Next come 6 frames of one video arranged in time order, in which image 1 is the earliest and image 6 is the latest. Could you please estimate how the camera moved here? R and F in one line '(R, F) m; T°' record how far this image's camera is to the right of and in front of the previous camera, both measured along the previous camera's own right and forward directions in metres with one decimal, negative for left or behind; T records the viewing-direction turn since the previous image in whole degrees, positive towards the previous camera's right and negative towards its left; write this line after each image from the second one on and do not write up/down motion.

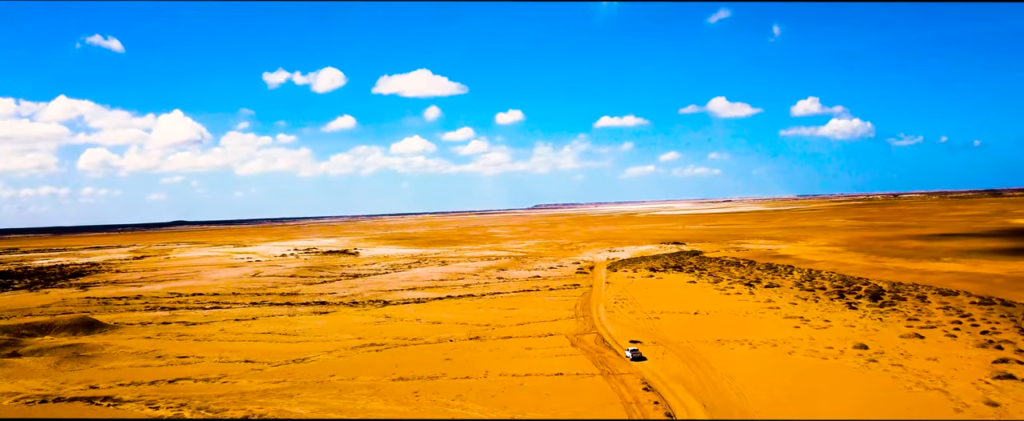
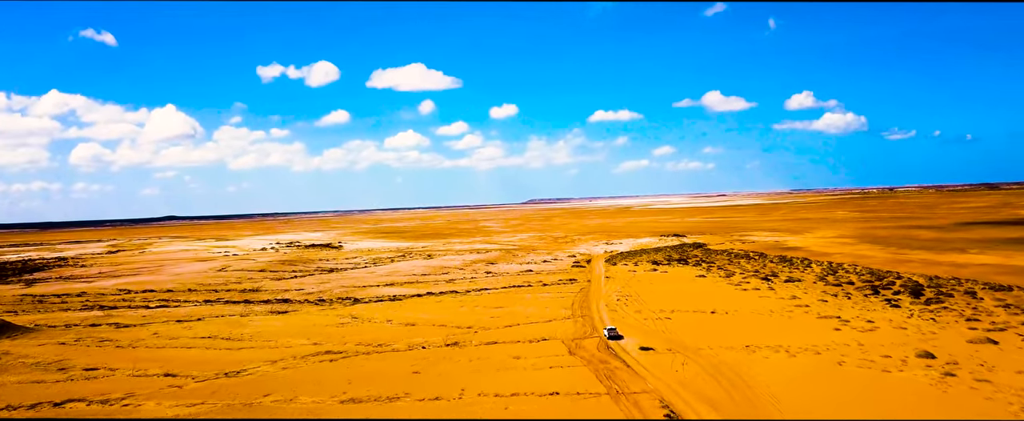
(+0.3, +3.5) m; +1°
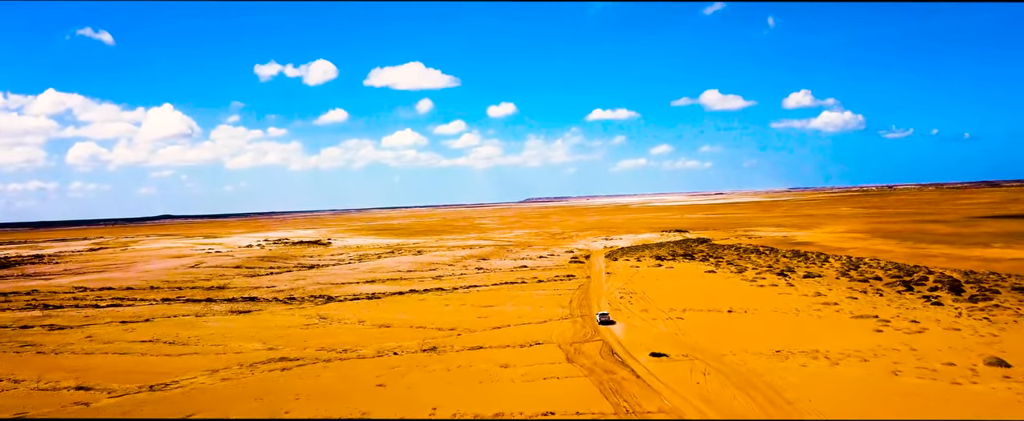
(+0.3, +2.5) m; 0°
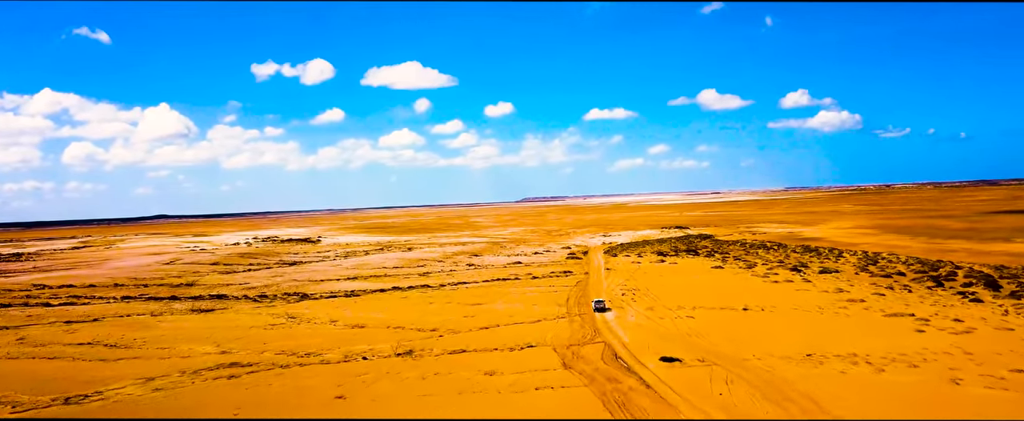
(+0.2, +1.9) m; 0°
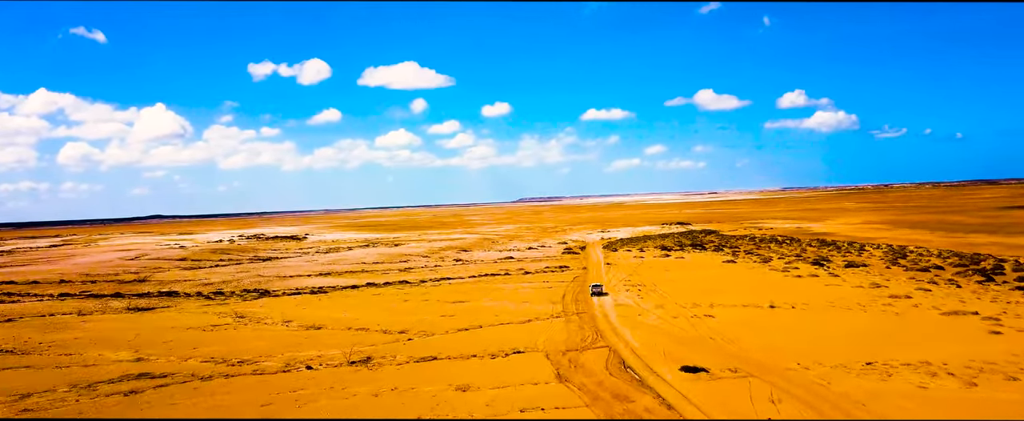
(+0.3, +2.5) m; 0°
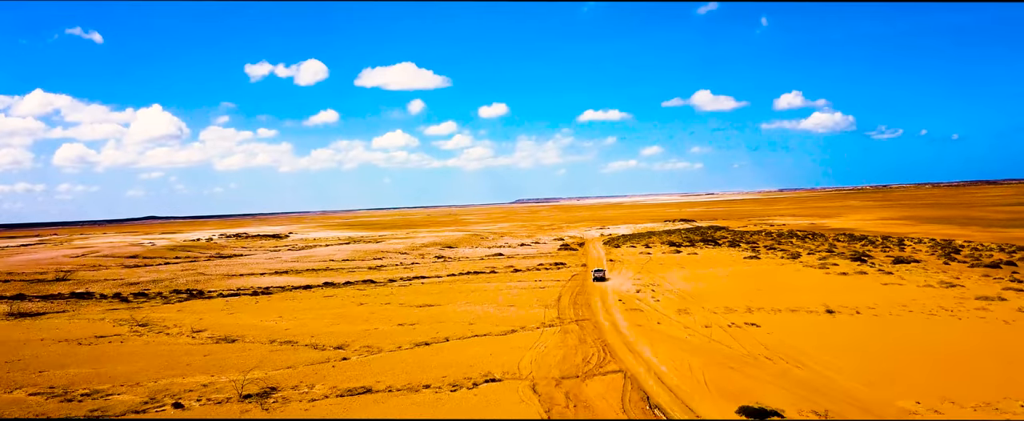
(+0.4, +3.2) m; 0°
